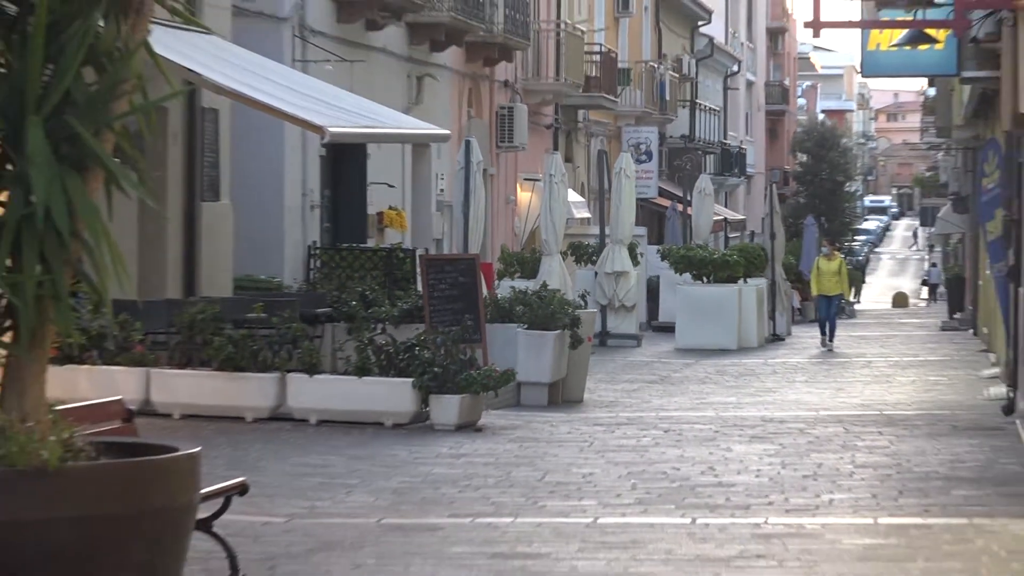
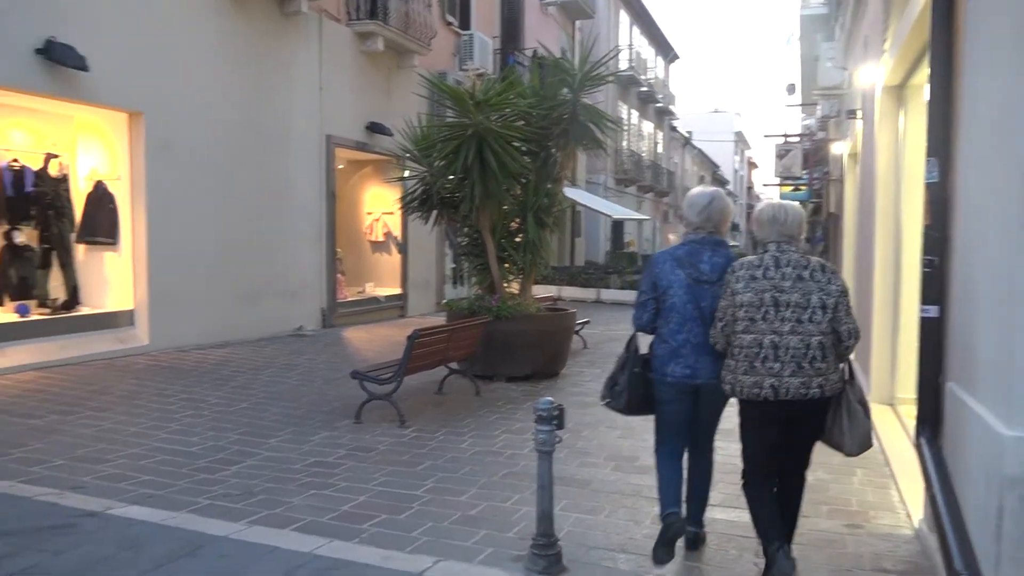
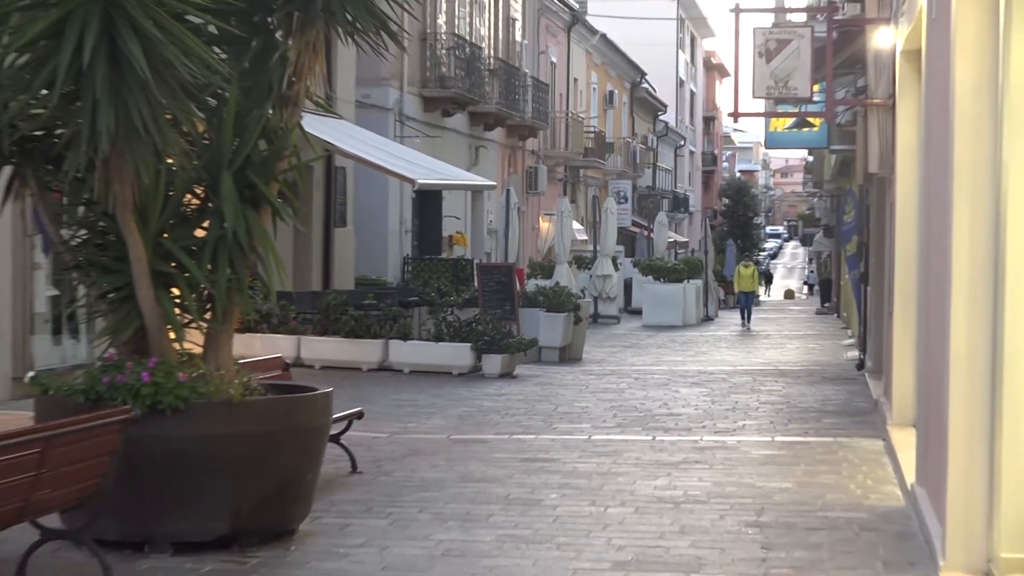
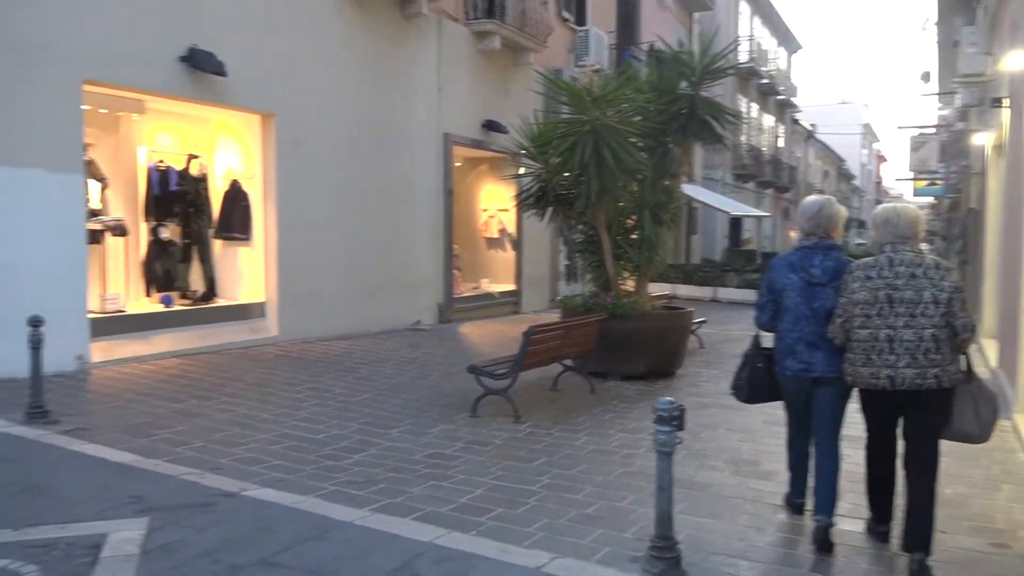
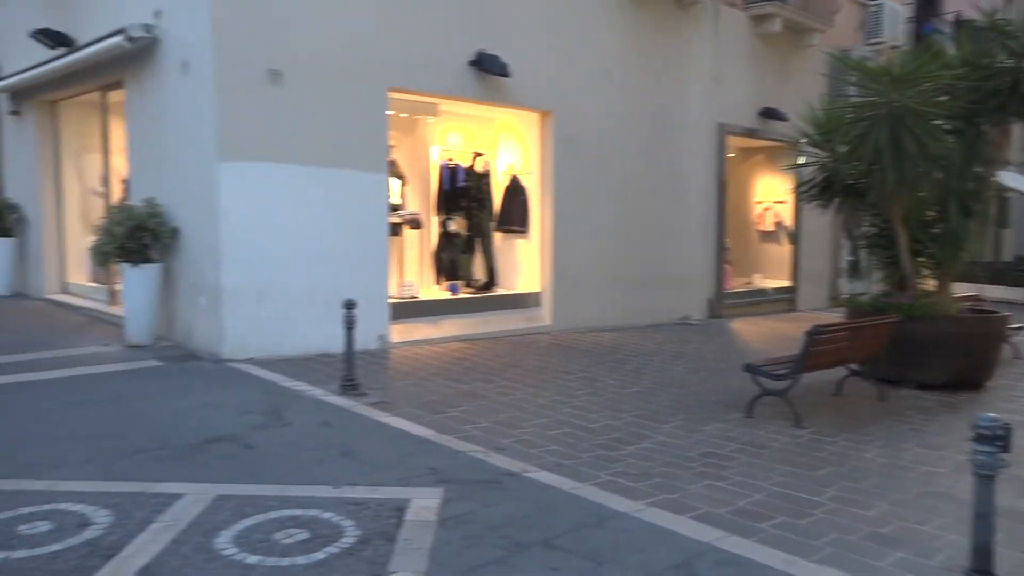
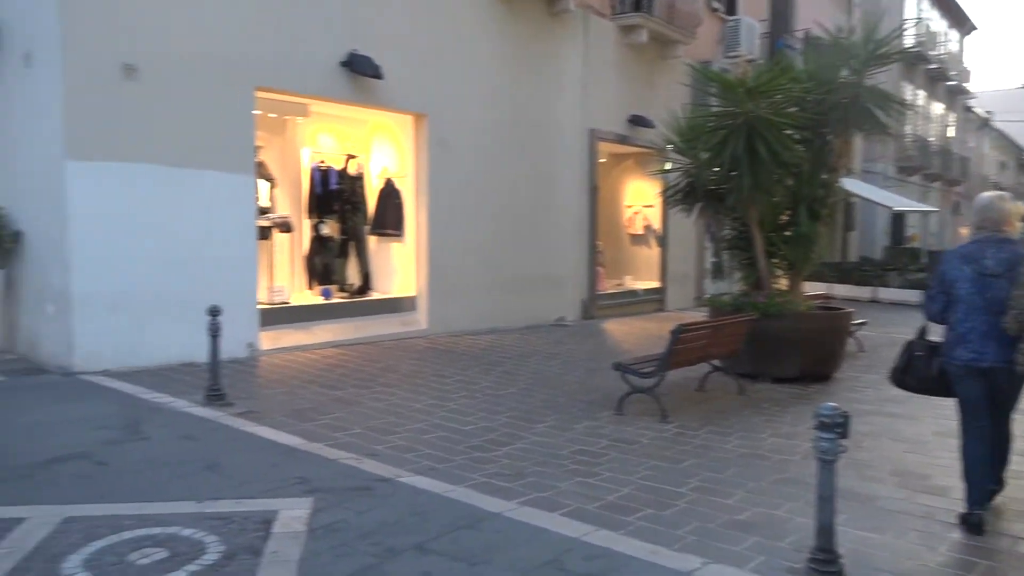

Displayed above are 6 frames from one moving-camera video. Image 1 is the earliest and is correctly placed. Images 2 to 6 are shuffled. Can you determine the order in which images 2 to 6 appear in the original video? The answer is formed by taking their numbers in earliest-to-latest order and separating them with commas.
3, 2, 4, 6, 5
